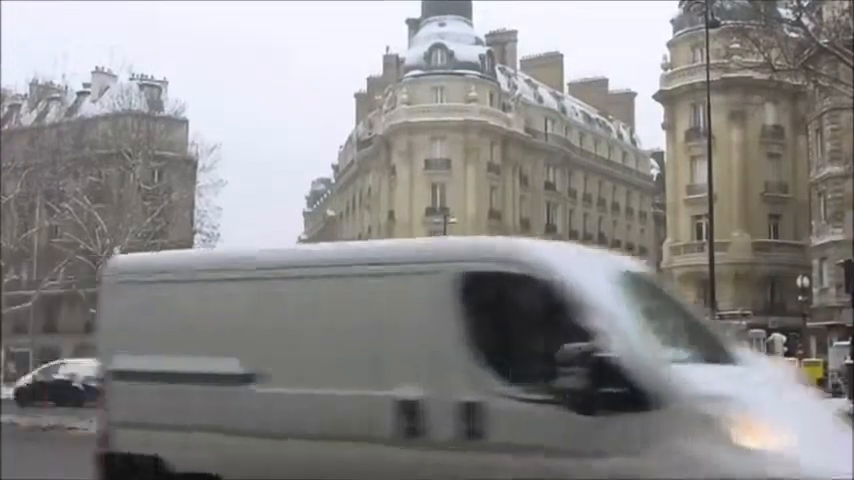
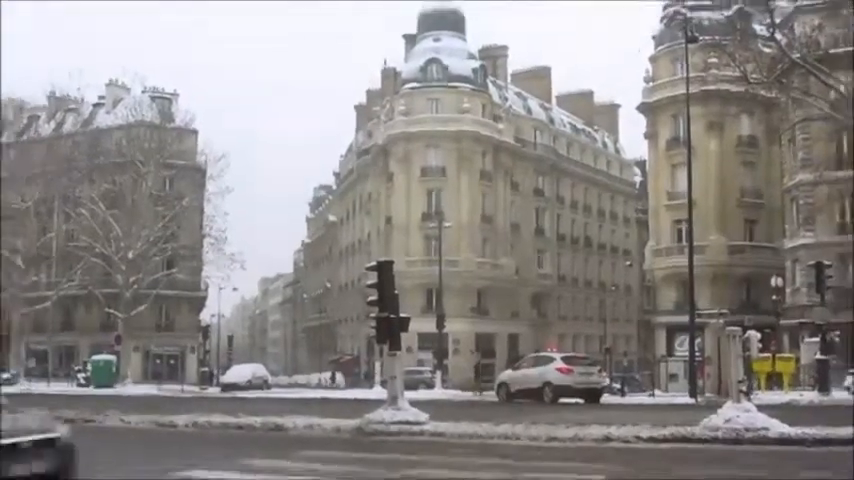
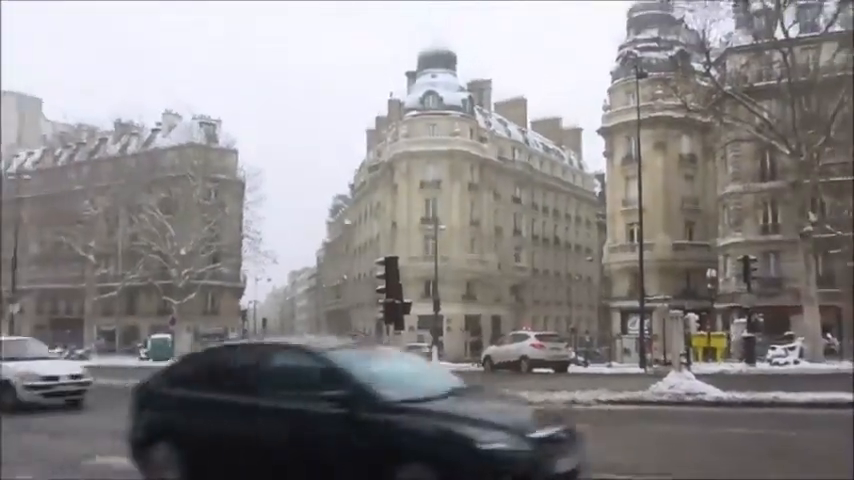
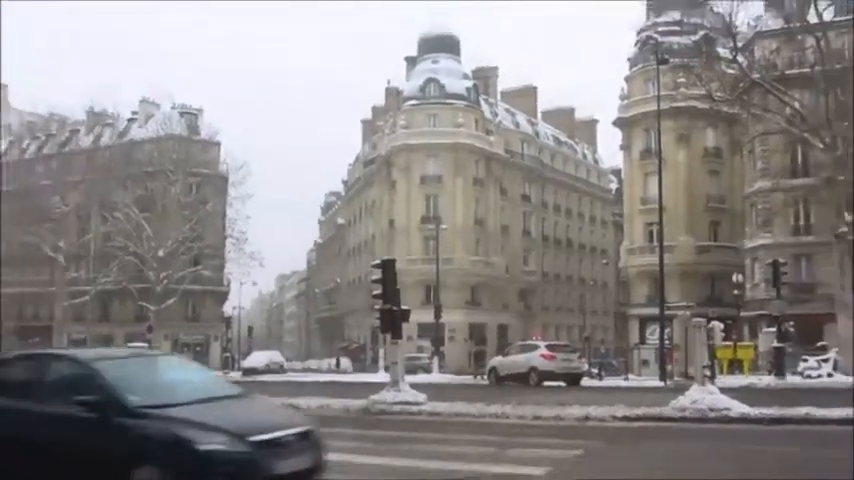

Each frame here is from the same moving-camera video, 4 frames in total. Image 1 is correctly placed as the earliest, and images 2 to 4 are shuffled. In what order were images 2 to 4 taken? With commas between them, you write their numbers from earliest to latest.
2, 4, 3
